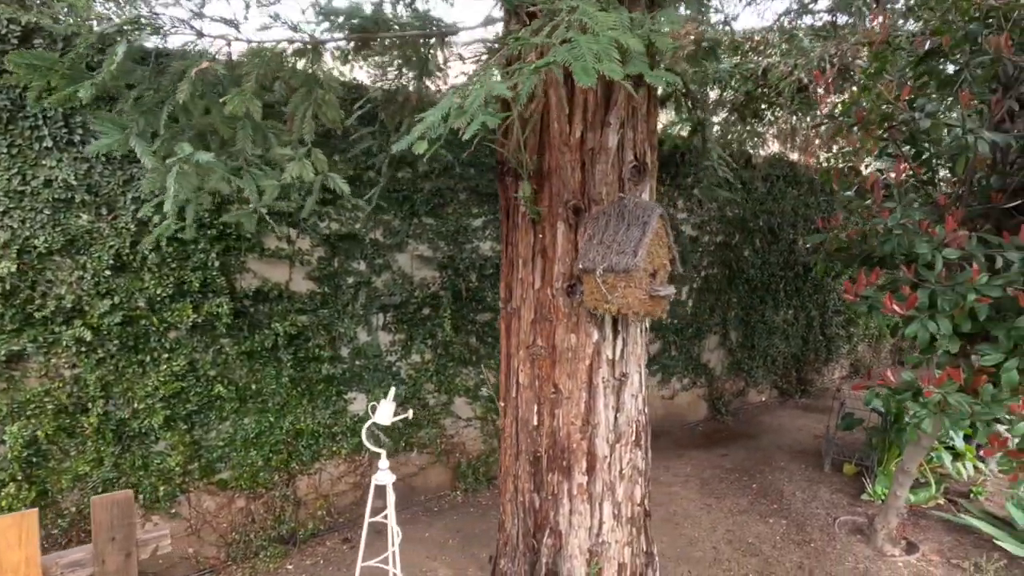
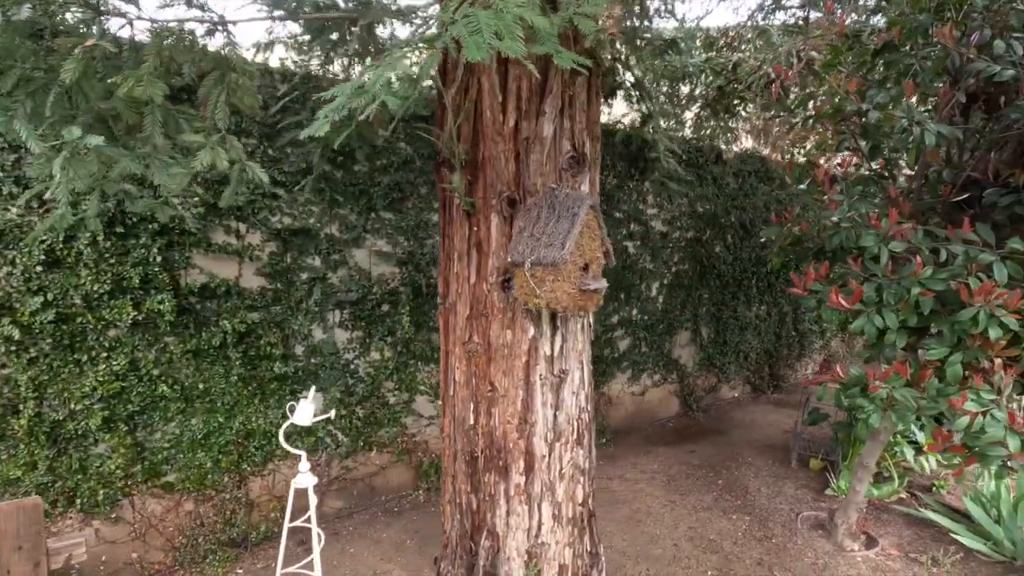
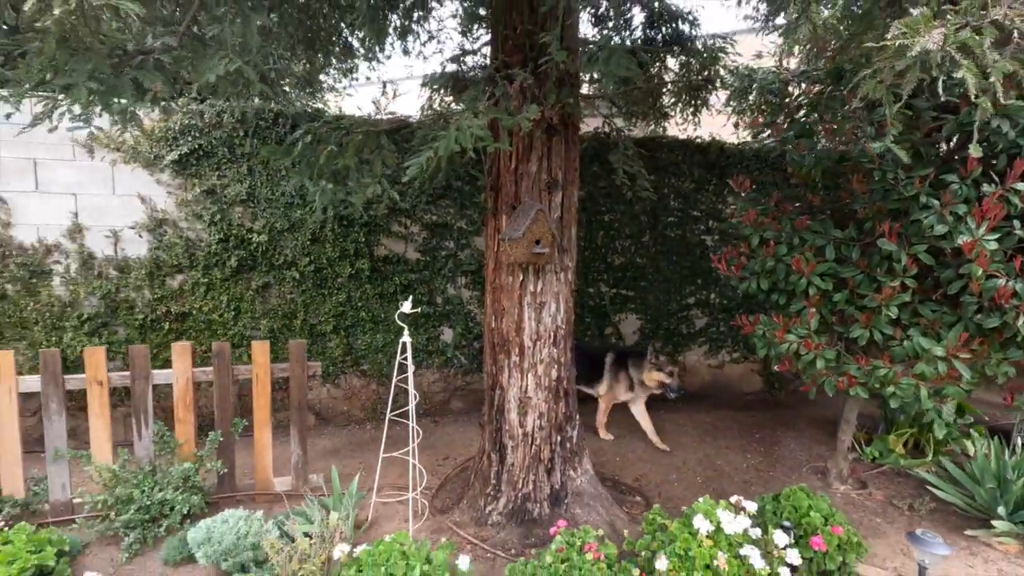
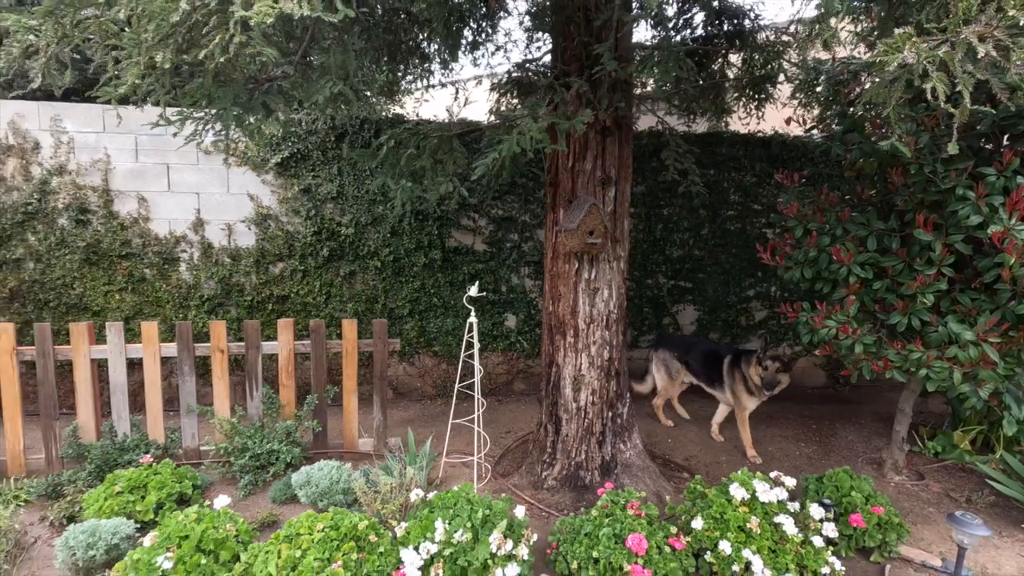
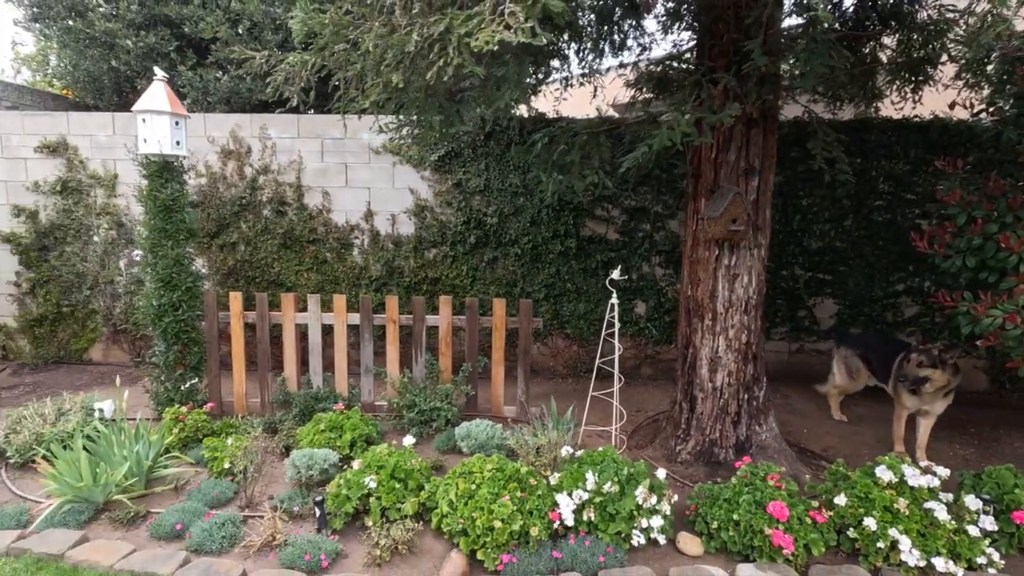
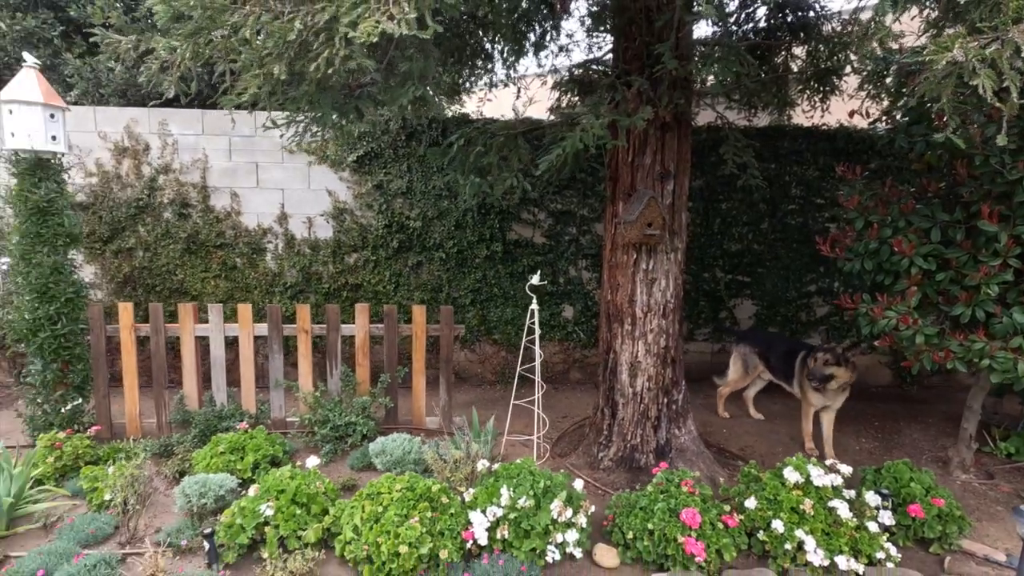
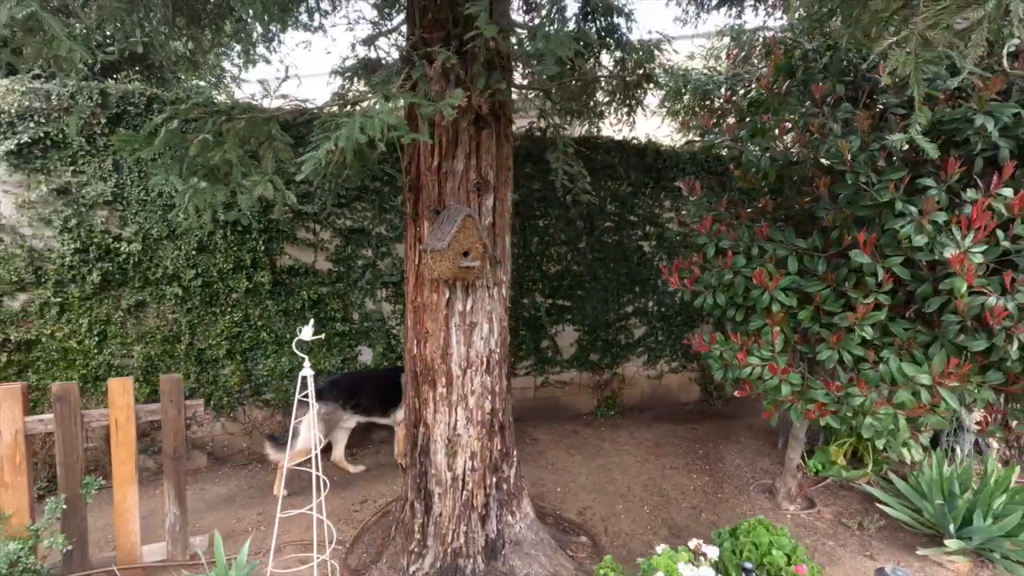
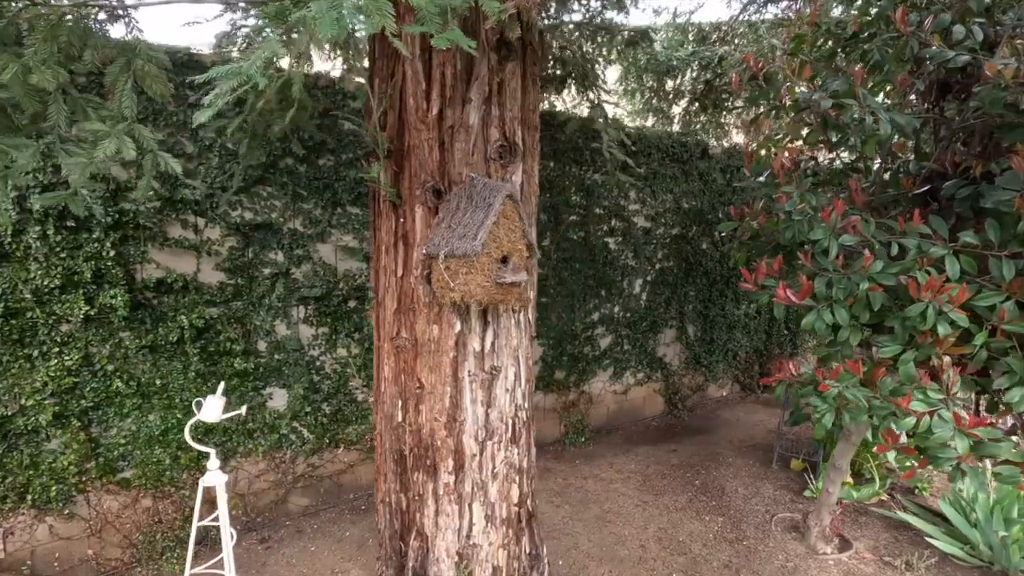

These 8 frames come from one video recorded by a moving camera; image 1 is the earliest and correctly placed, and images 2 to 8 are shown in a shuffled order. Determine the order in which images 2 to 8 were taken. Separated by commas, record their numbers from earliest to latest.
2, 8, 7, 3, 4, 6, 5
